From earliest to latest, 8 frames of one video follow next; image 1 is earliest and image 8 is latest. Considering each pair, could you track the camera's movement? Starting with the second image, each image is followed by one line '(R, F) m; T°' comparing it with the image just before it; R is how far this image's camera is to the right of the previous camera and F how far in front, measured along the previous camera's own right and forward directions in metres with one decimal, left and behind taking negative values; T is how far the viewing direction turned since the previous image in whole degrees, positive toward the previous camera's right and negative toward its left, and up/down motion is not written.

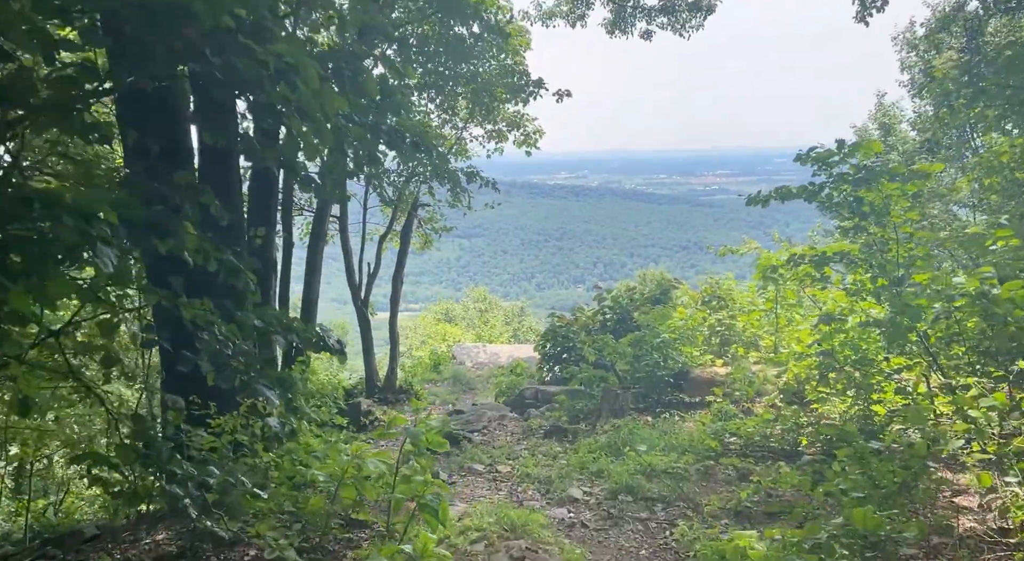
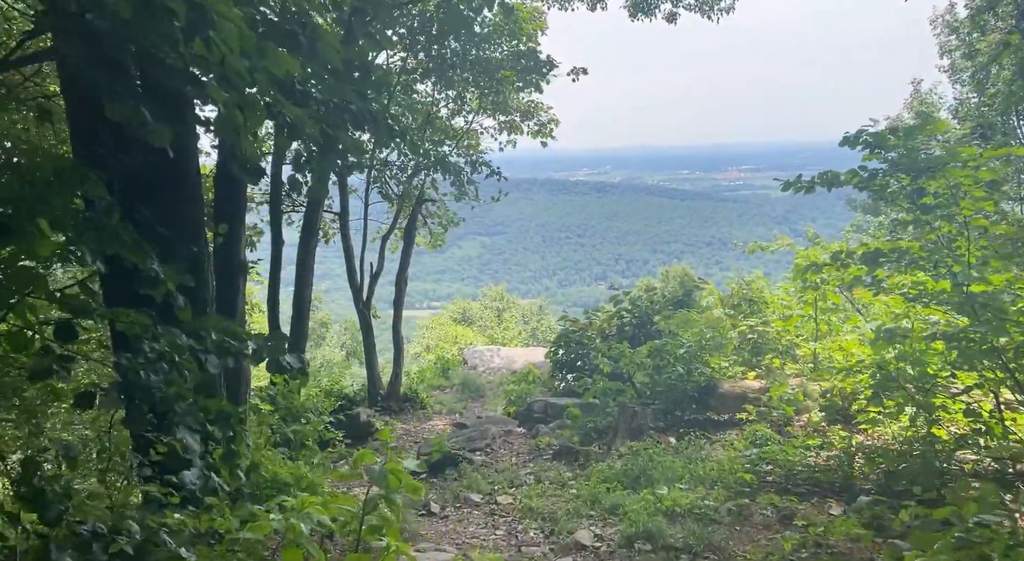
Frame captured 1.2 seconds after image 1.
(+0.2, +0.9) m; -1°
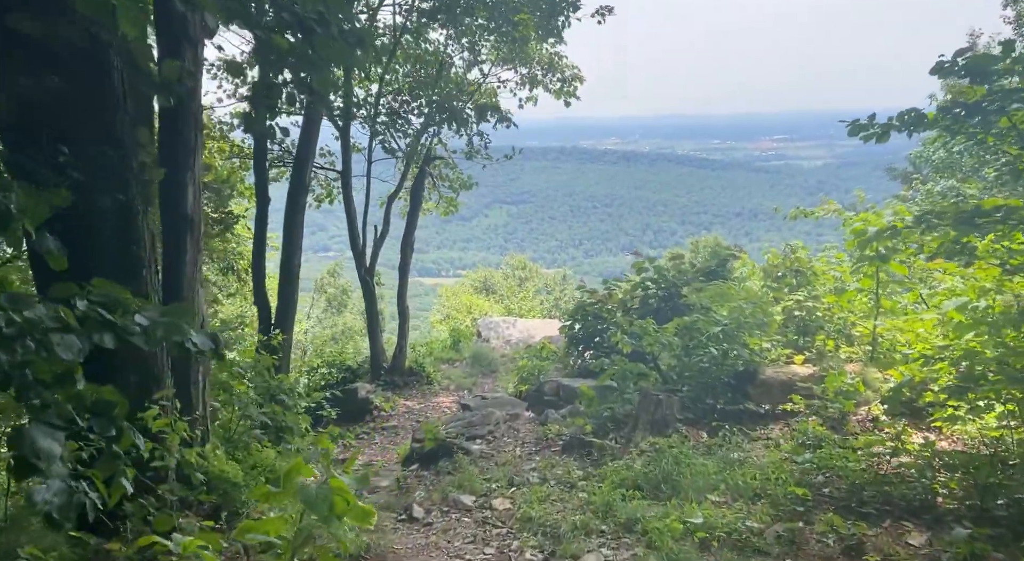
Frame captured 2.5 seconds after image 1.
(+0.2, +1.1) m; -2°
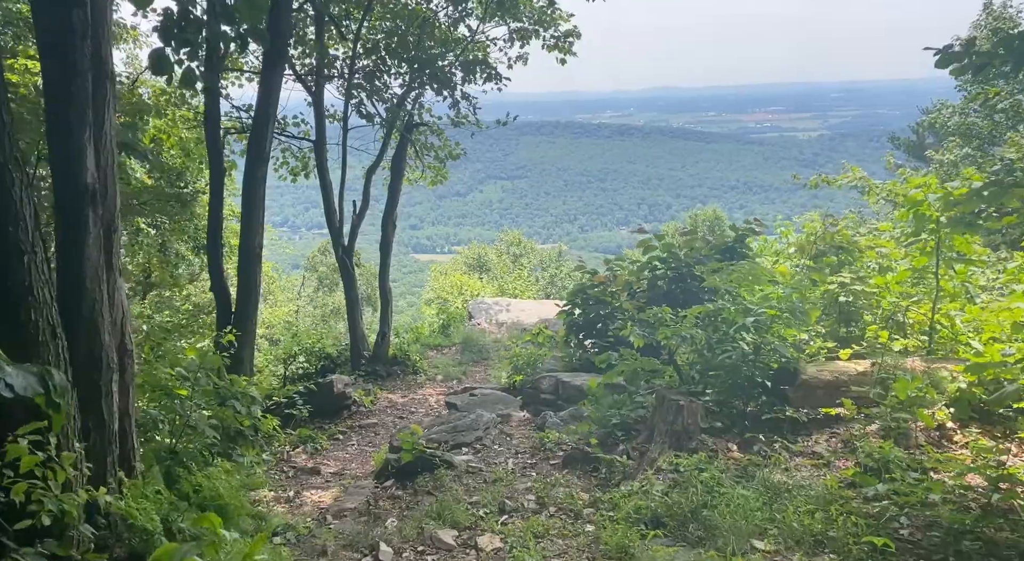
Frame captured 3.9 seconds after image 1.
(0.0, +1.1) m; 0°
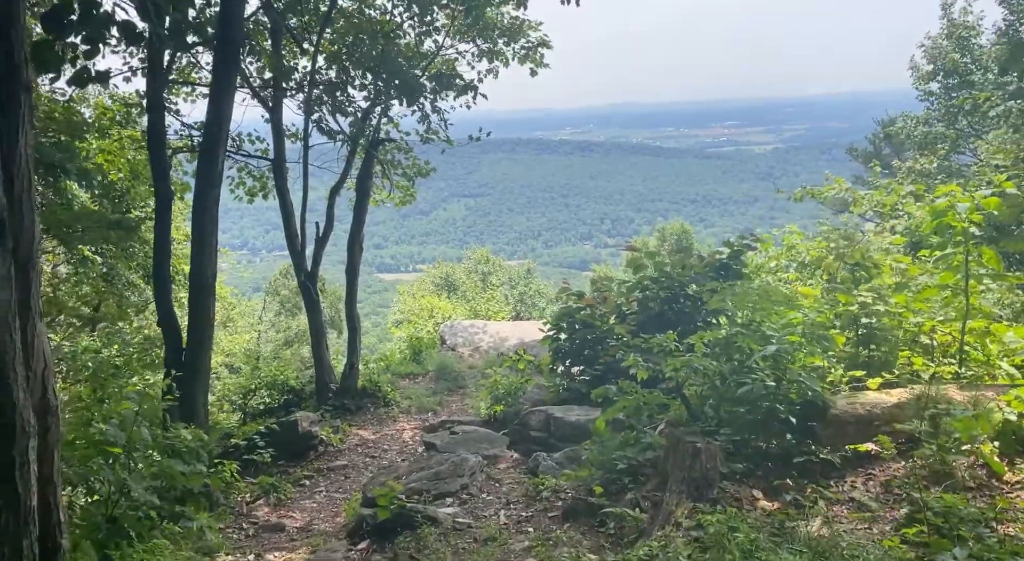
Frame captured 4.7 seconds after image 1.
(-0.1, +0.6) m; +2°
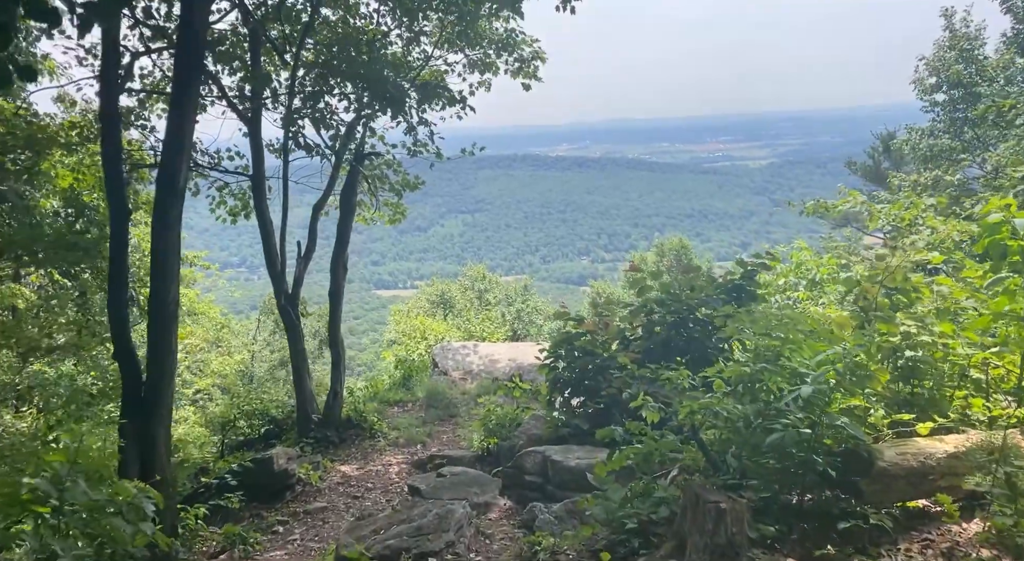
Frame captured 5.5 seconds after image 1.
(0.0, +0.7) m; 0°
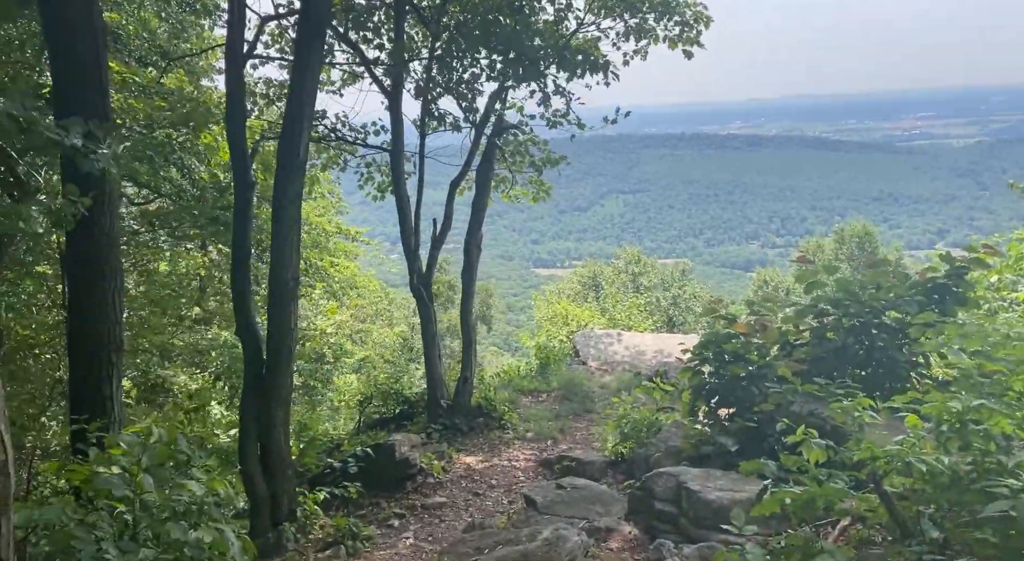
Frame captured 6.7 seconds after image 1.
(+0.1, +0.9) m; -10°
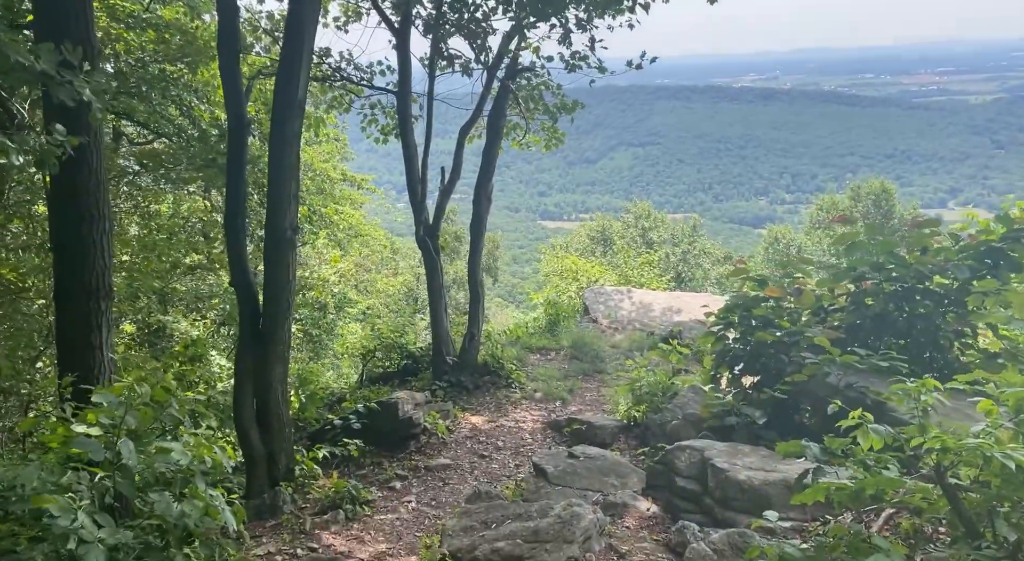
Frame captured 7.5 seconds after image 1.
(0.0, +0.4) m; 0°
